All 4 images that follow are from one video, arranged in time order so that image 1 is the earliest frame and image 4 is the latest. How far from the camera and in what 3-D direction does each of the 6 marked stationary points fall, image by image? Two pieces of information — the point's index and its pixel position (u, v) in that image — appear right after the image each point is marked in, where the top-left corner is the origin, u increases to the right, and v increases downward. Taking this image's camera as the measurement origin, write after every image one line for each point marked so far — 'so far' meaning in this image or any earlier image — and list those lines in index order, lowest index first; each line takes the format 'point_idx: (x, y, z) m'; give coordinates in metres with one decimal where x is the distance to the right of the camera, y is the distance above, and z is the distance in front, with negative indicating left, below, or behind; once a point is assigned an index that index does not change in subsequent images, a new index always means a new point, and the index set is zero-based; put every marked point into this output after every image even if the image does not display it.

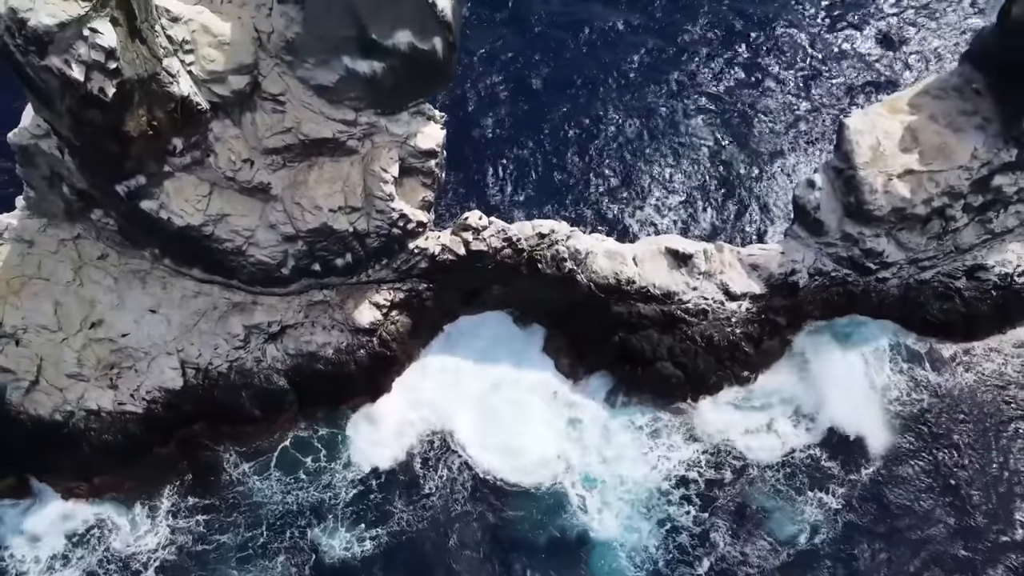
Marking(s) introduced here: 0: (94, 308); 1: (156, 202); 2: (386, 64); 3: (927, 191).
0: (-8.3, -0.4, +19.4) m
1: (-6.2, +1.5, +16.9) m
2: (-2.1, +3.7, +16.3) m
3: (+8.4, +2.0, +19.6) m
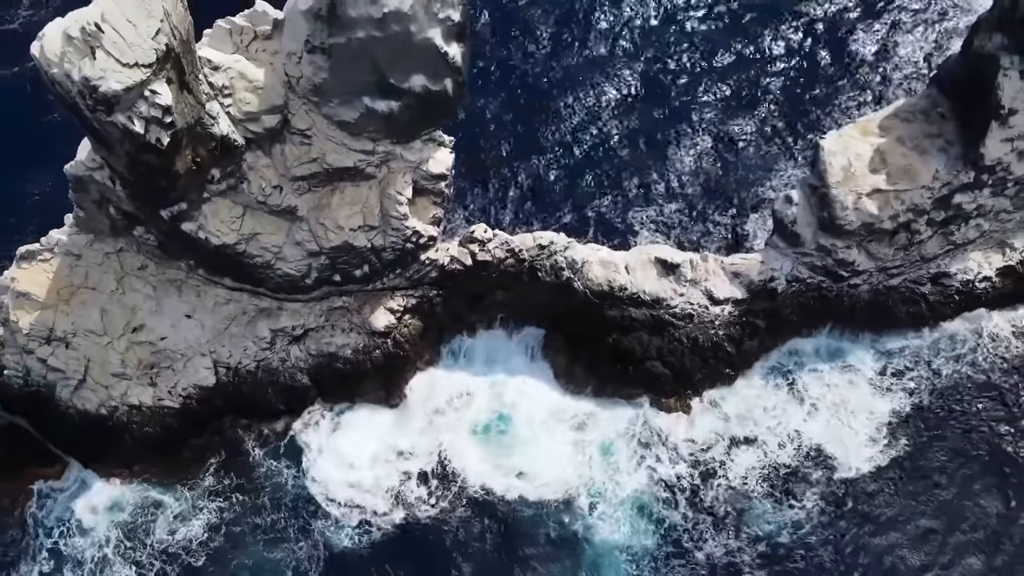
0: (-8.3, -0.6, +21.4) m
1: (-6.1, +1.3, +18.9) m
2: (-2.1, +3.4, +18.2) m
3: (+8.4, +1.8, +21.5) m
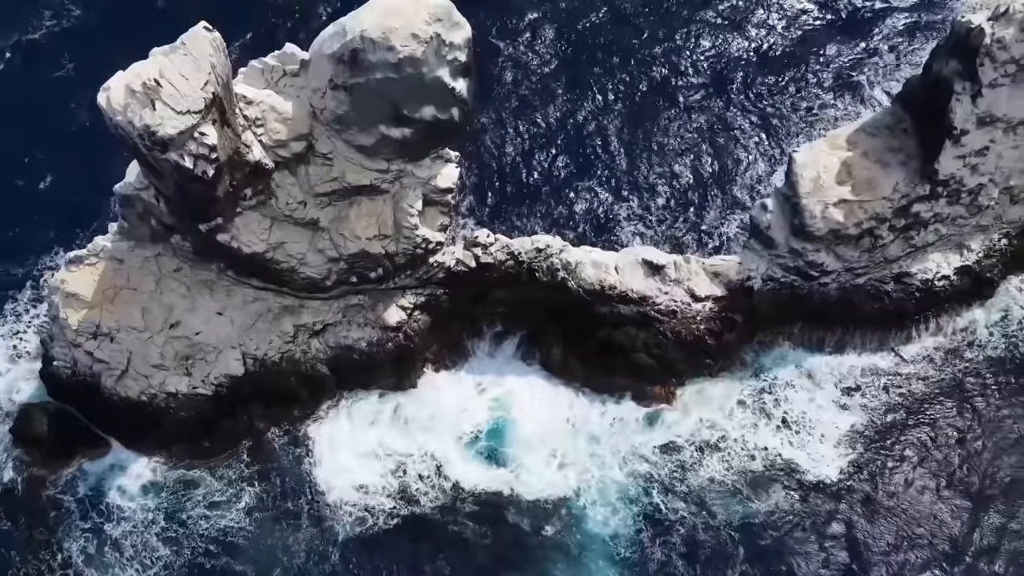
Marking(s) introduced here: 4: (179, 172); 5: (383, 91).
0: (-8.3, -0.6, +23.7) m
1: (-6.1, +1.2, +21.1) m
2: (-2.1, +3.3, +20.4) m
3: (+8.4, +1.7, +23.7) m
4: (-6.4, +2.3, +18.6) m
5: (-2.6, +4.0, +19.7) m
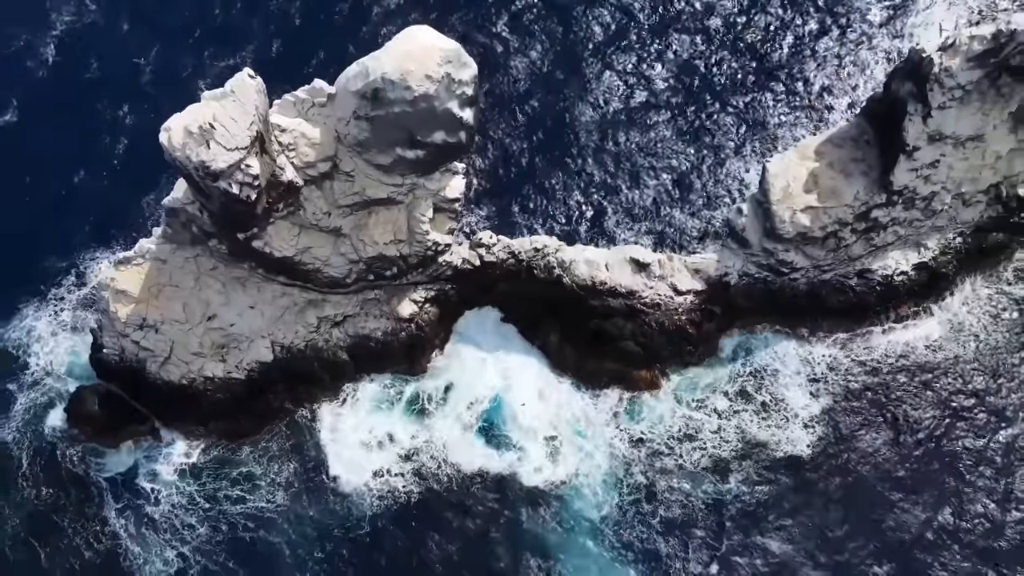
0: (-8.3, -0.5, +26.6) m
1: (-6.1, +1.1, +23.9) m
2: (-2.0, +3.3, +23.1) m
3: (+8.4, +1.8, +26.5) m
4: (-6.4, +2.2, +21.4) m
5: (-2.6, +3.9, +22.4) m
